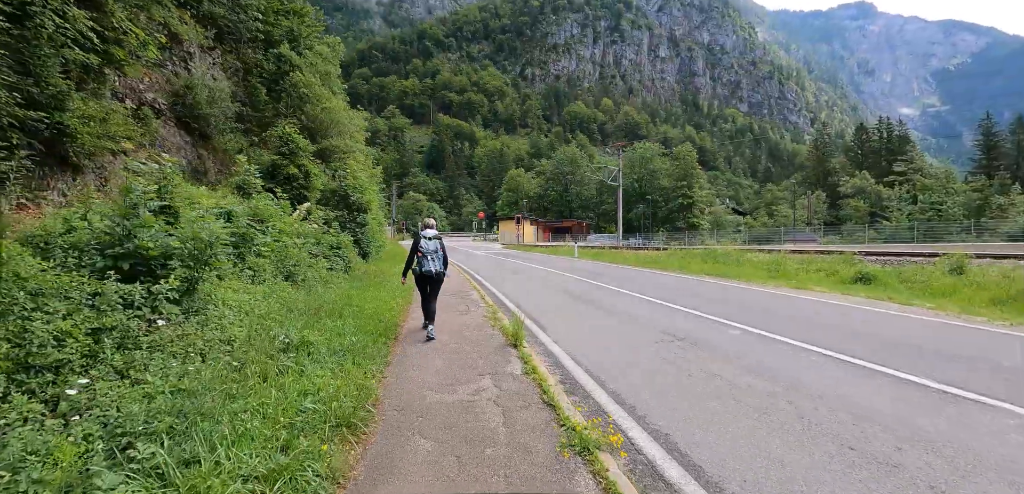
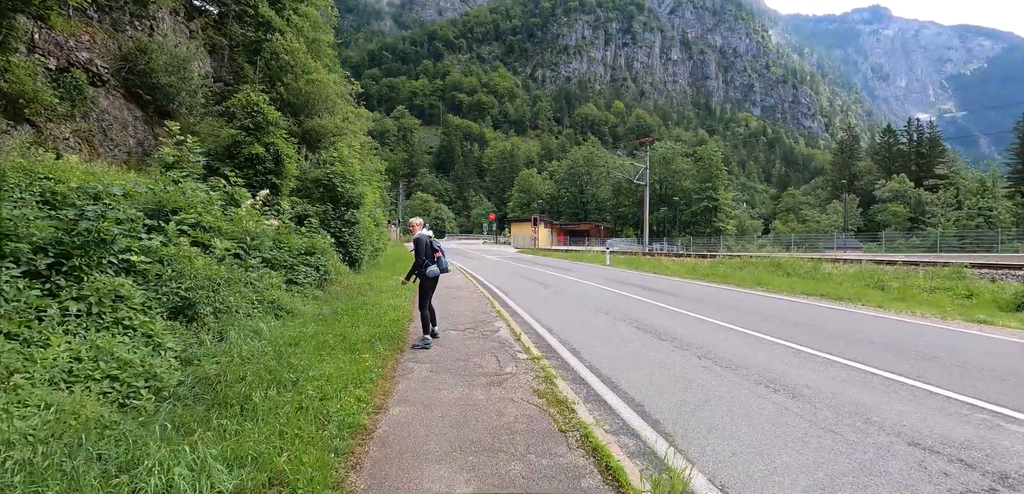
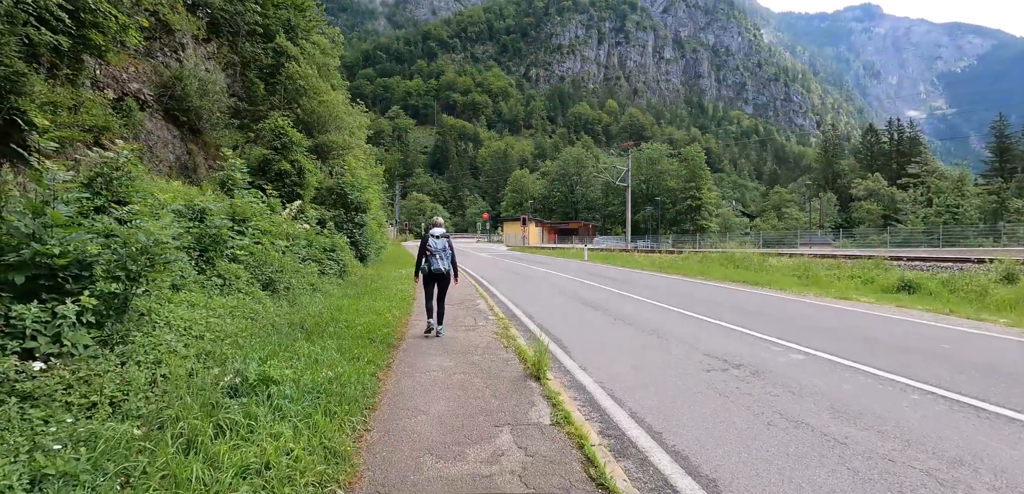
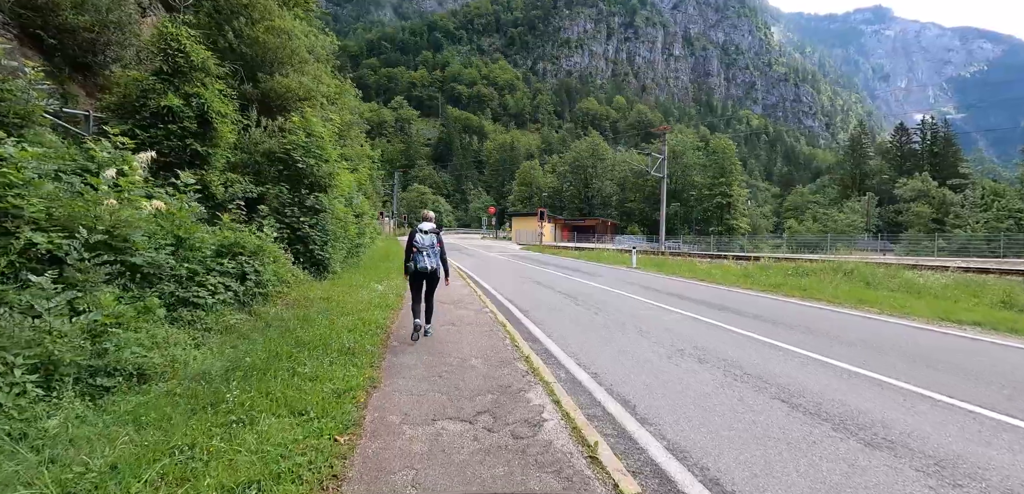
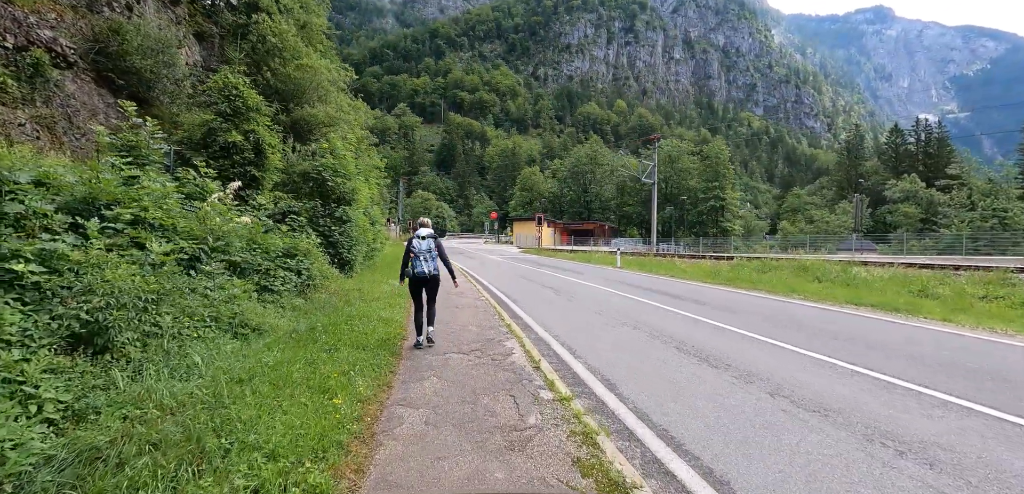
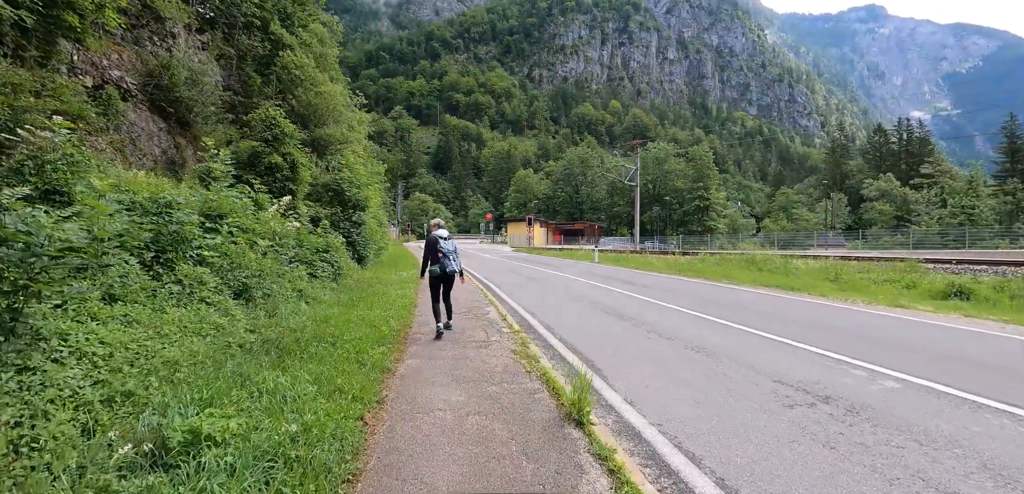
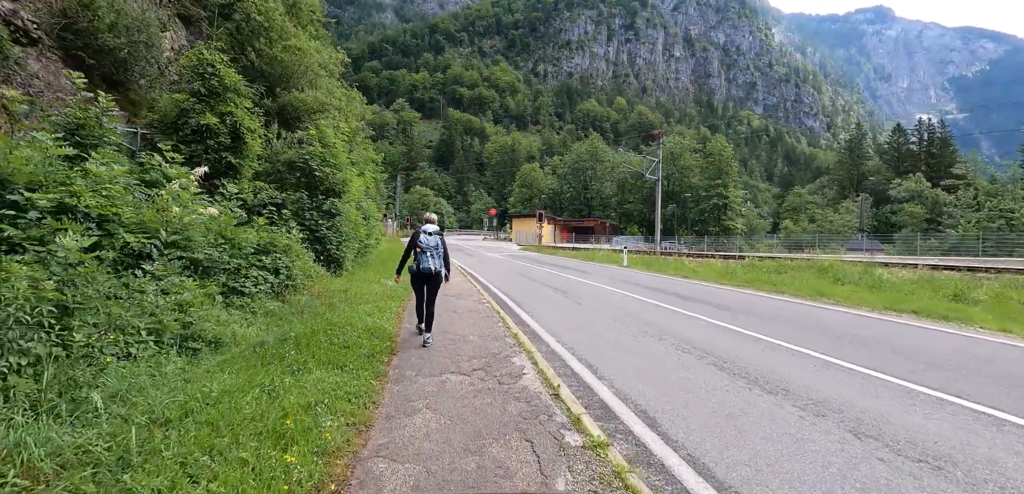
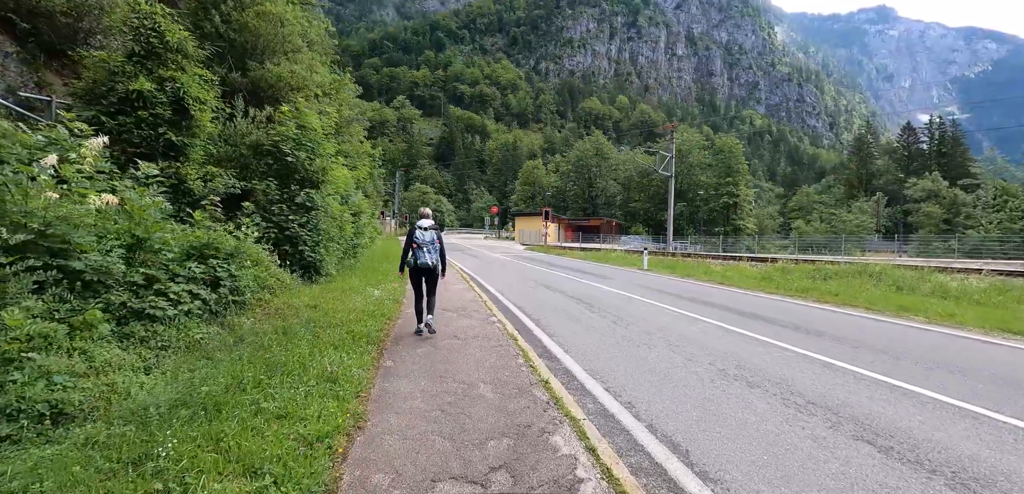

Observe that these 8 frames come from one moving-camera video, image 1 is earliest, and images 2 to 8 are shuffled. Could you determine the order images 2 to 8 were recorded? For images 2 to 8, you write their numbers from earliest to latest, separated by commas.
3, 6, 2, 5, 7, 4, 8
